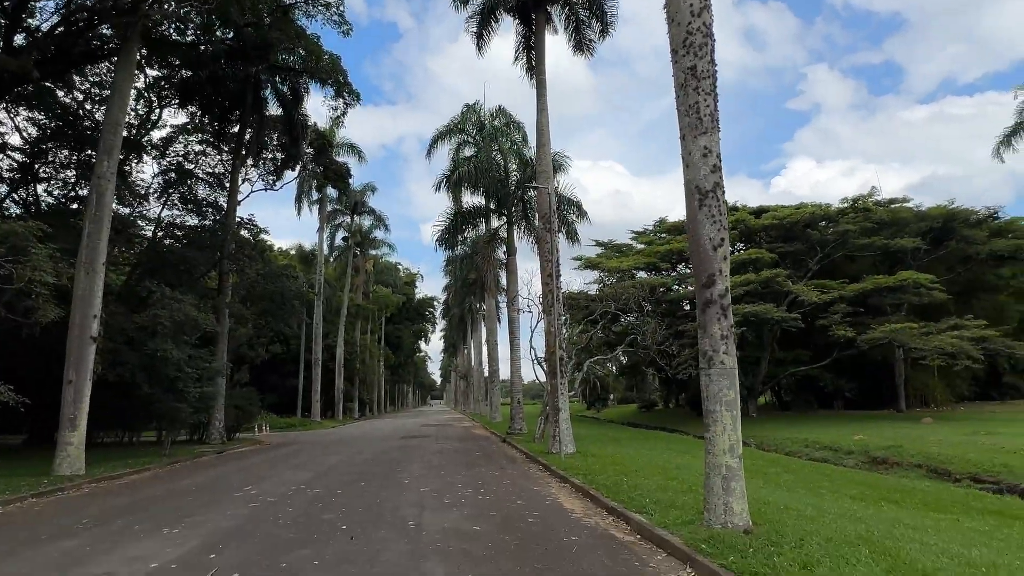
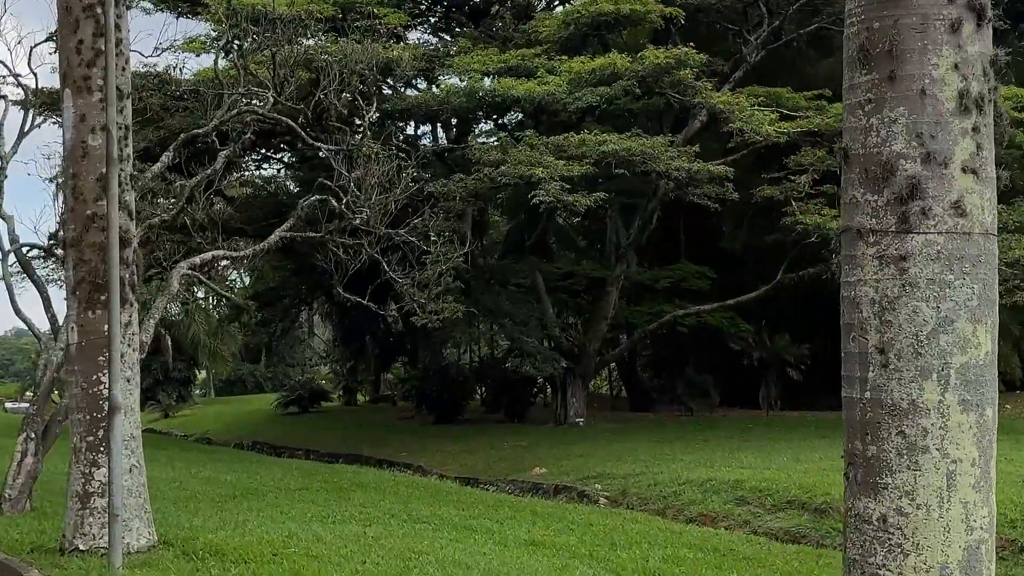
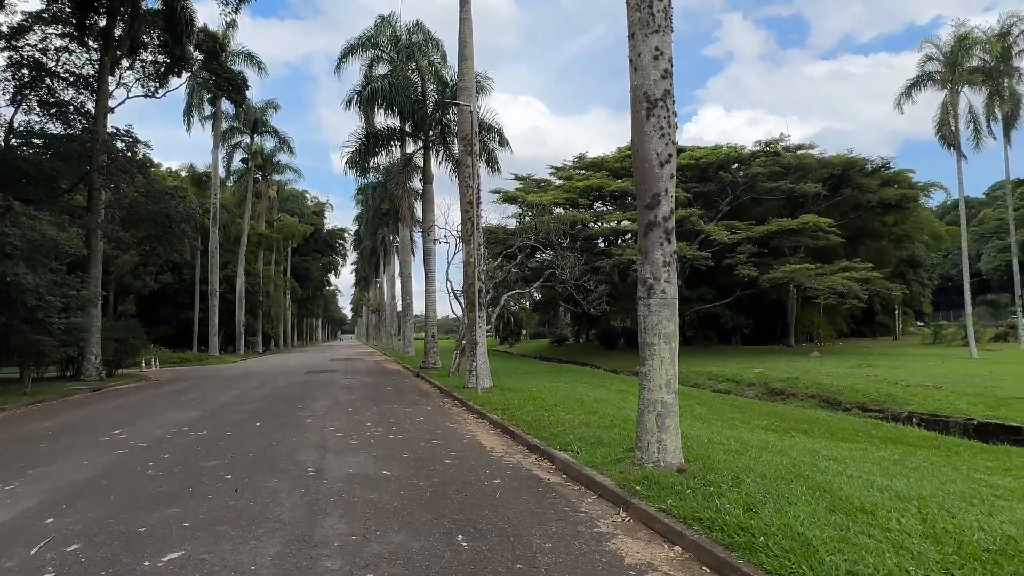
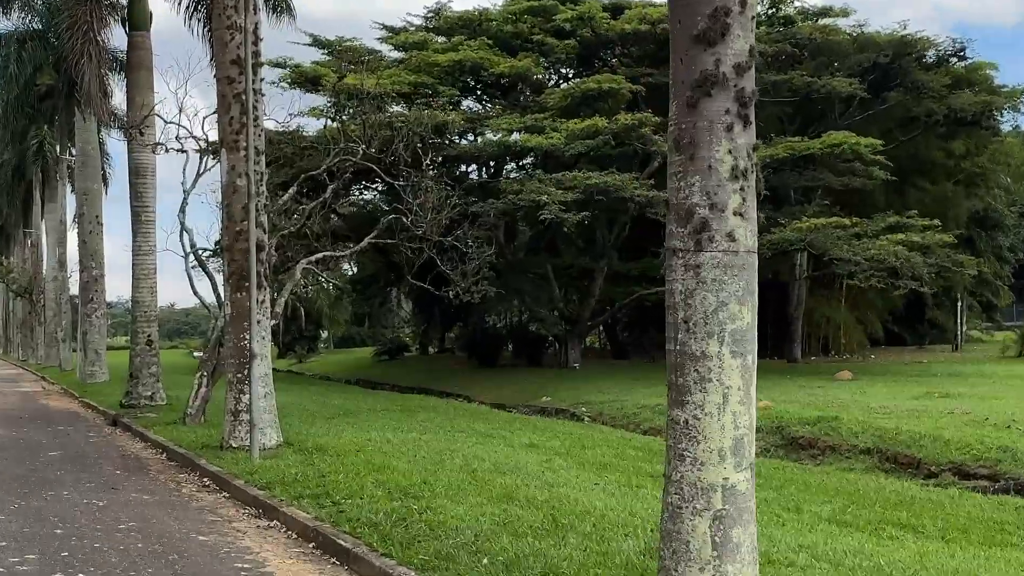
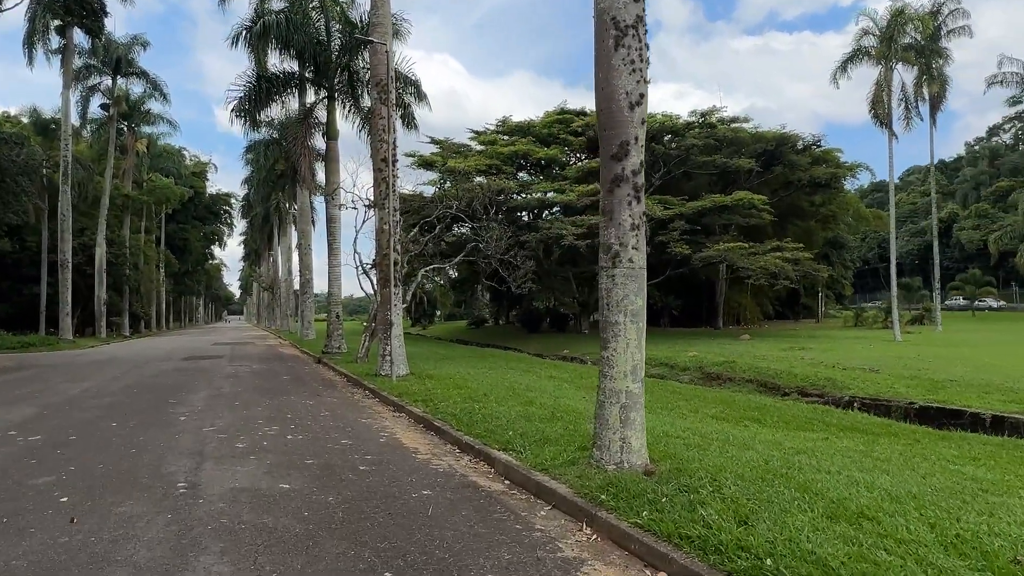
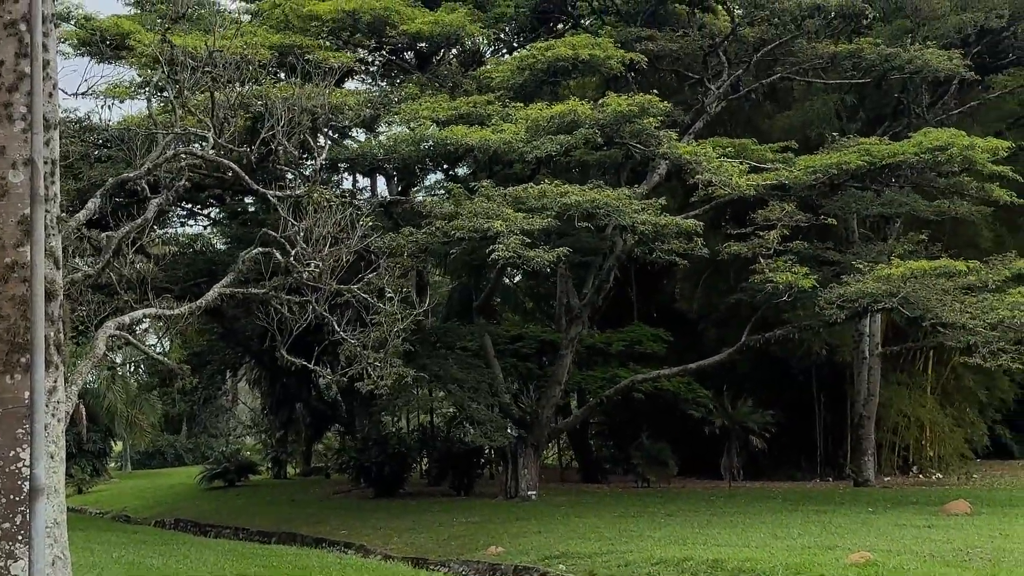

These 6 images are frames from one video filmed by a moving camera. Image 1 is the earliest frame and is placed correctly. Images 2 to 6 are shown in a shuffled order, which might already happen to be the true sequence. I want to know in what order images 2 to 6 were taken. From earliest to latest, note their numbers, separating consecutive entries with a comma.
3, 5, 4, 2, 6
